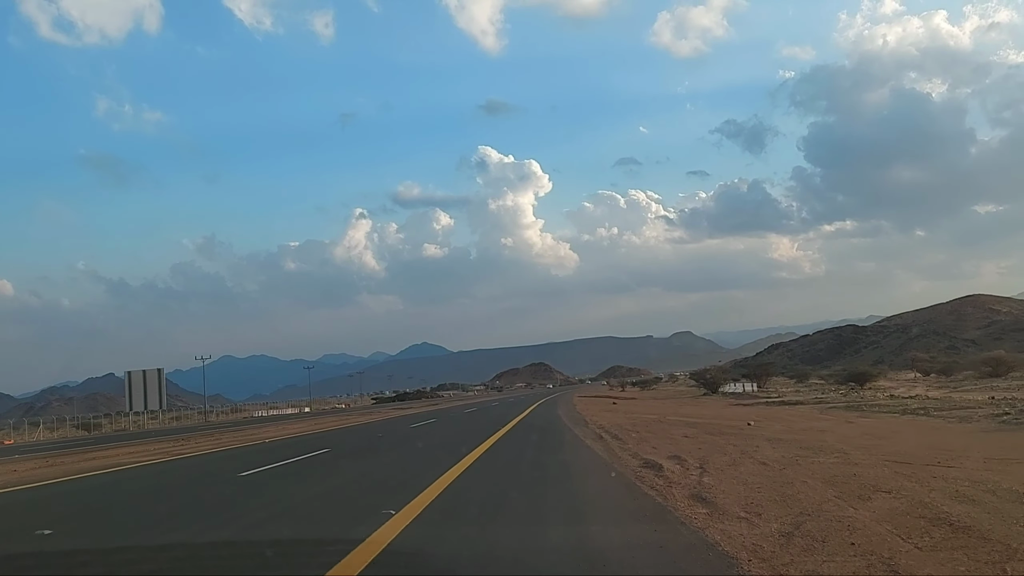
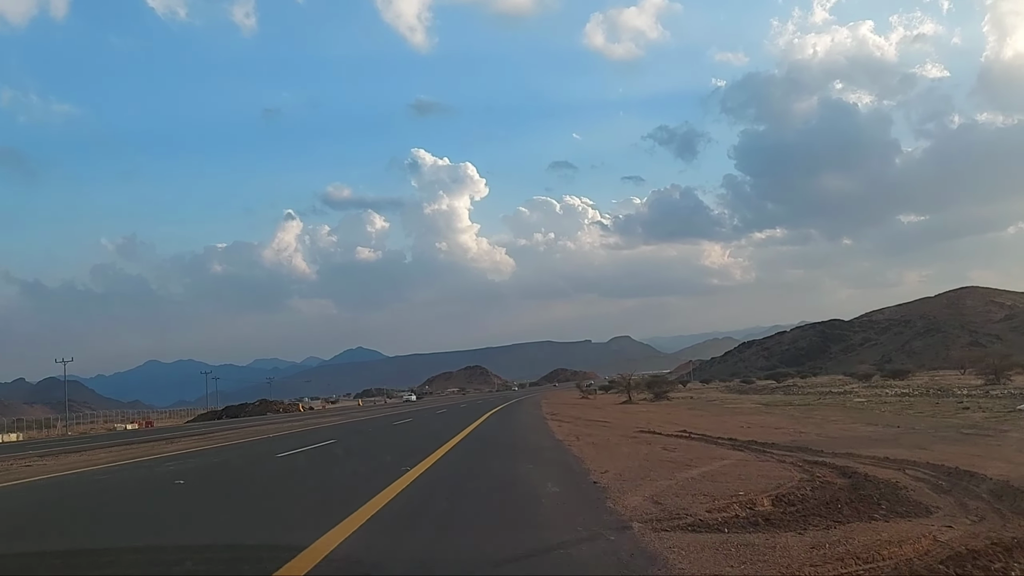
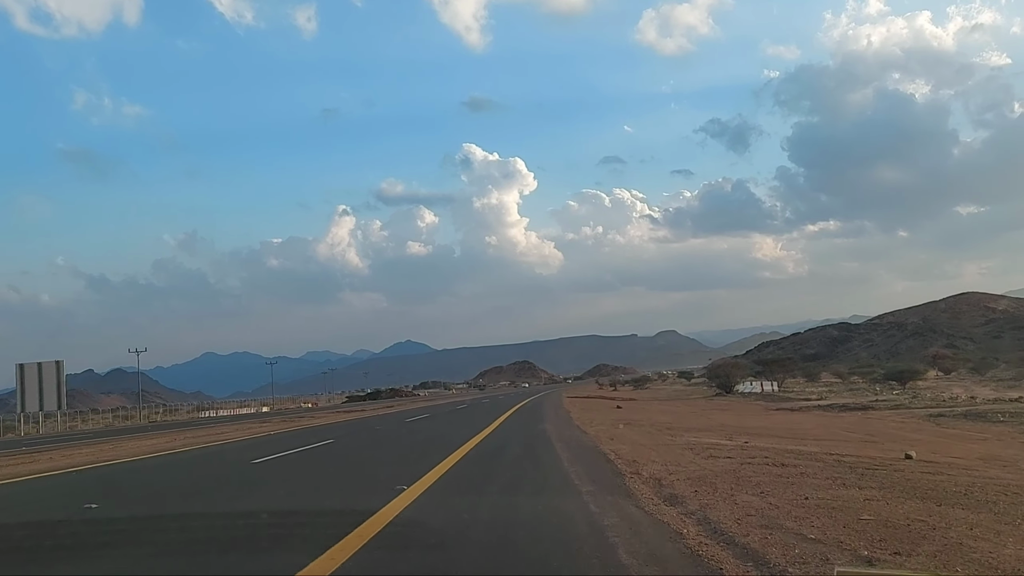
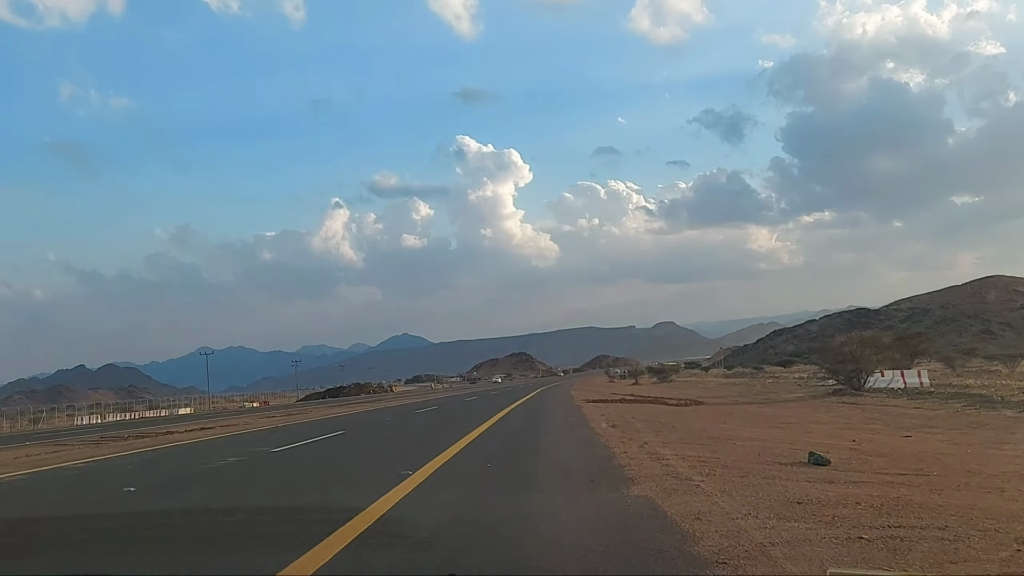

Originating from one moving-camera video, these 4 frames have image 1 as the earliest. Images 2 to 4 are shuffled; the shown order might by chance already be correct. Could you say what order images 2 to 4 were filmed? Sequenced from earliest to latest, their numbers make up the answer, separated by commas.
3, 4, 2
